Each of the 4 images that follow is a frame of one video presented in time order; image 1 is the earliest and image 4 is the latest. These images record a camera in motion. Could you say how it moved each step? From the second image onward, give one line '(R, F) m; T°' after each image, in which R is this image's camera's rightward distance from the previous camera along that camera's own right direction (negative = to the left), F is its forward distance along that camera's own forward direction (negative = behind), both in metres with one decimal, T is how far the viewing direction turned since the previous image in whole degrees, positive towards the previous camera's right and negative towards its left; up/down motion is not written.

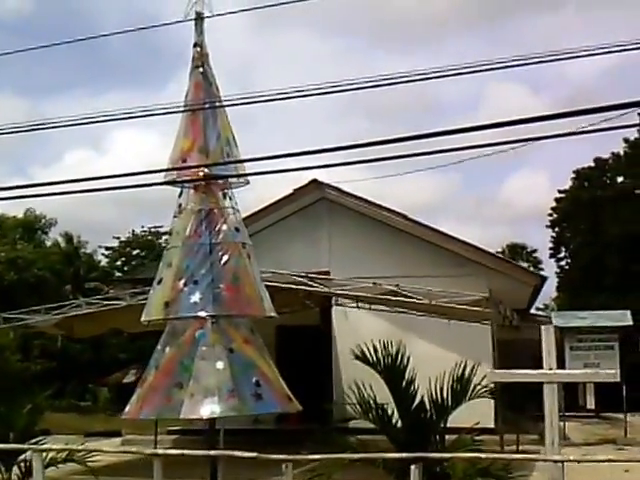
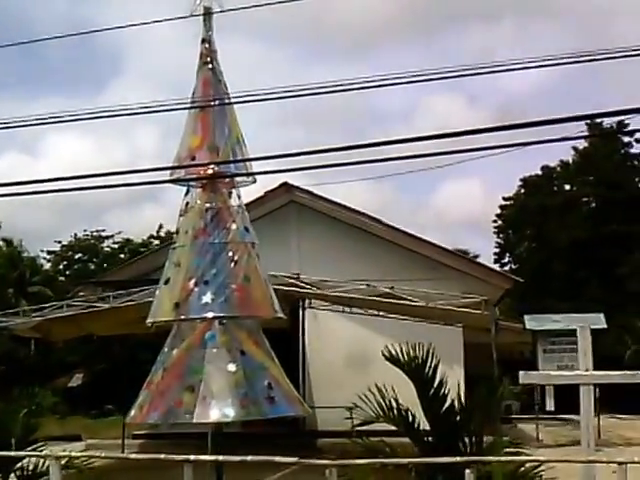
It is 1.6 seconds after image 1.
(-0.9, +0.2) m; +5°
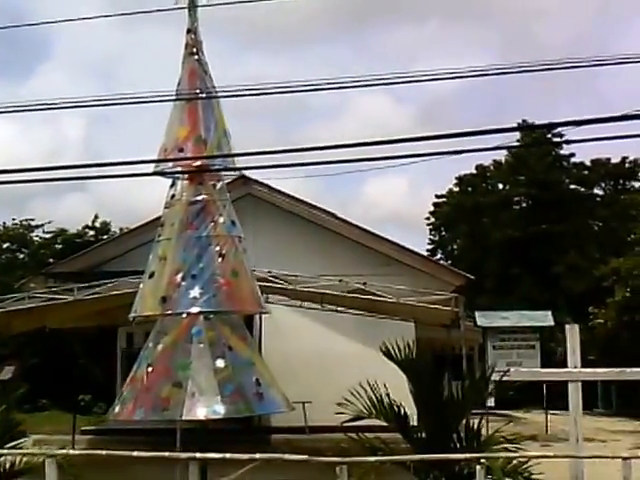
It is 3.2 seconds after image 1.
(-0.8, 0.0) m; +6°
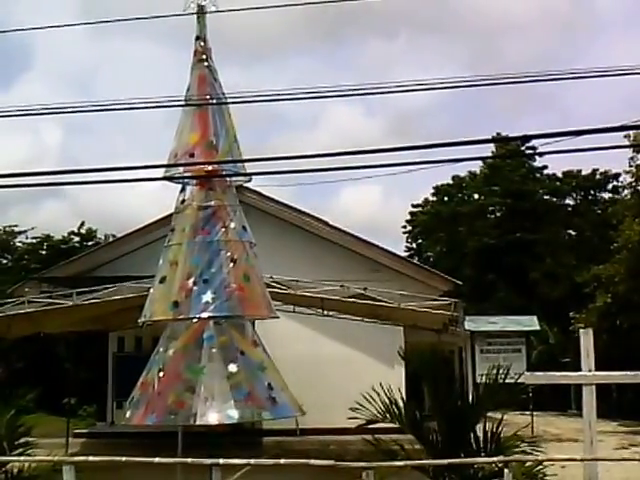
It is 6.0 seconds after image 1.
(-0.5, -0.1) m; +3°
